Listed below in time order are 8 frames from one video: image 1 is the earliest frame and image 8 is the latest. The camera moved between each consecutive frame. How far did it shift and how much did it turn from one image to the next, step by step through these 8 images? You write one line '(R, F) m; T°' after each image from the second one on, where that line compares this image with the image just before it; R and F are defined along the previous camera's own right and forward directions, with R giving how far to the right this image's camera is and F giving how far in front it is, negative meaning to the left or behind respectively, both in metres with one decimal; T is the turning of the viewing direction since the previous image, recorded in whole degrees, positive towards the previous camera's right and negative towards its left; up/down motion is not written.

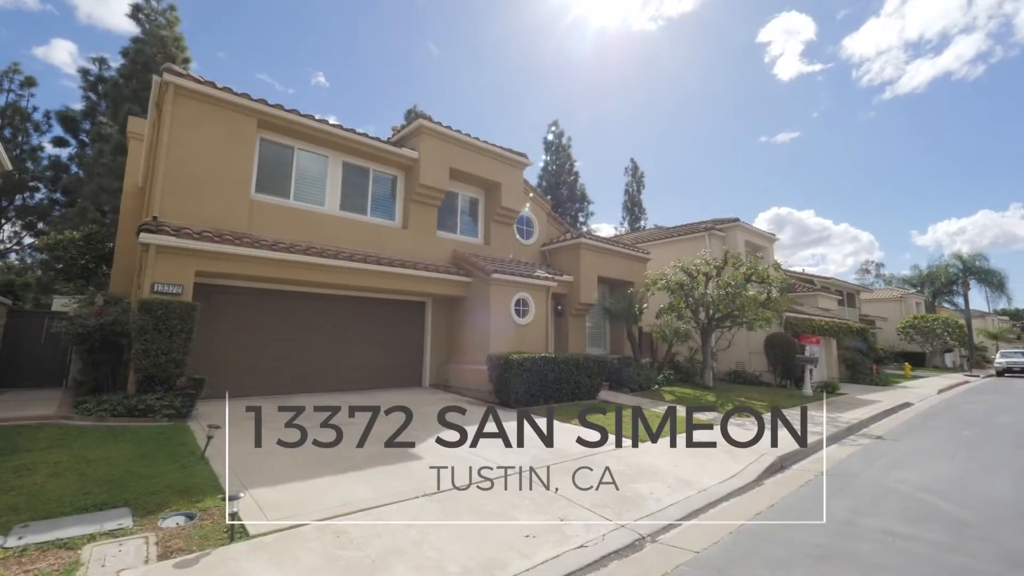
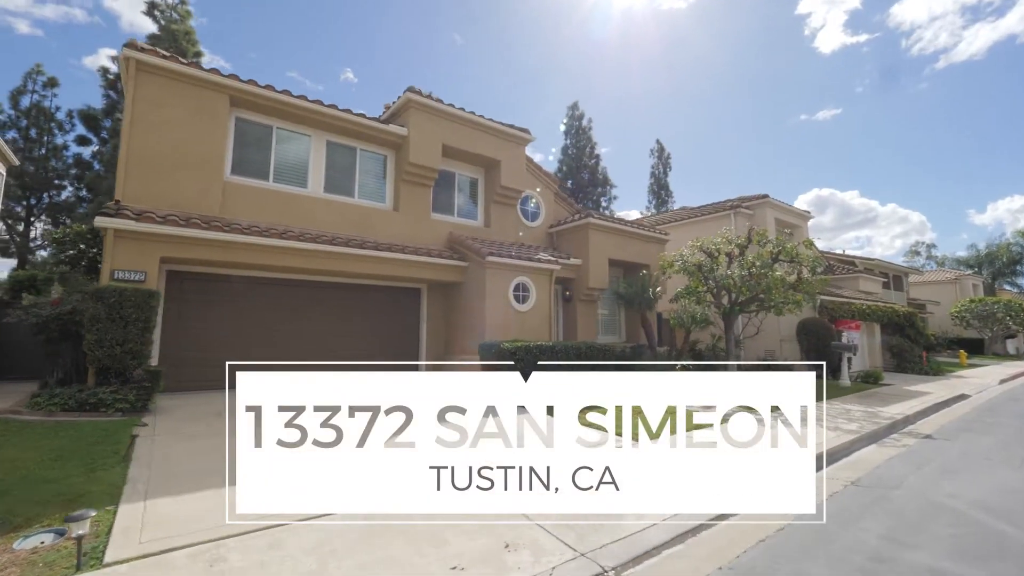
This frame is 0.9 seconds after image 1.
(+0.9, +1.1) m; -4°
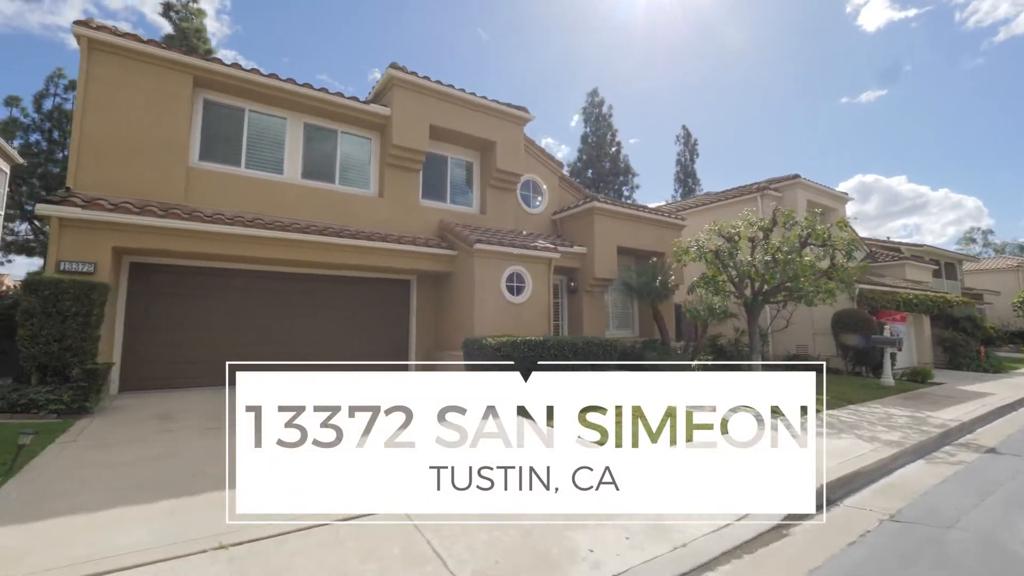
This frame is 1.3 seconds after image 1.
(+1.0, +1.2) m; -4°
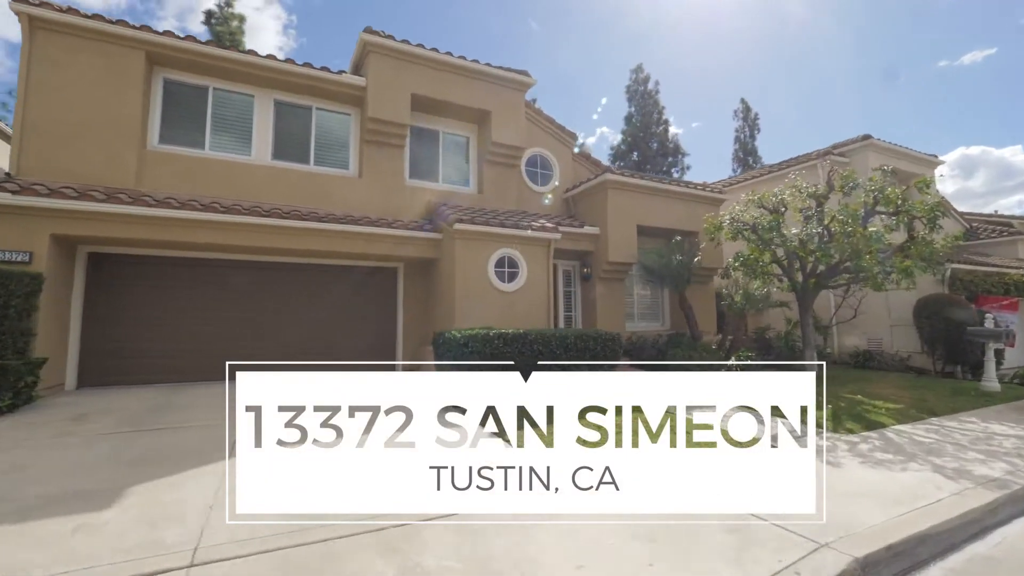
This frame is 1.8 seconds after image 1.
(+1.6, +1.8) m; -7°
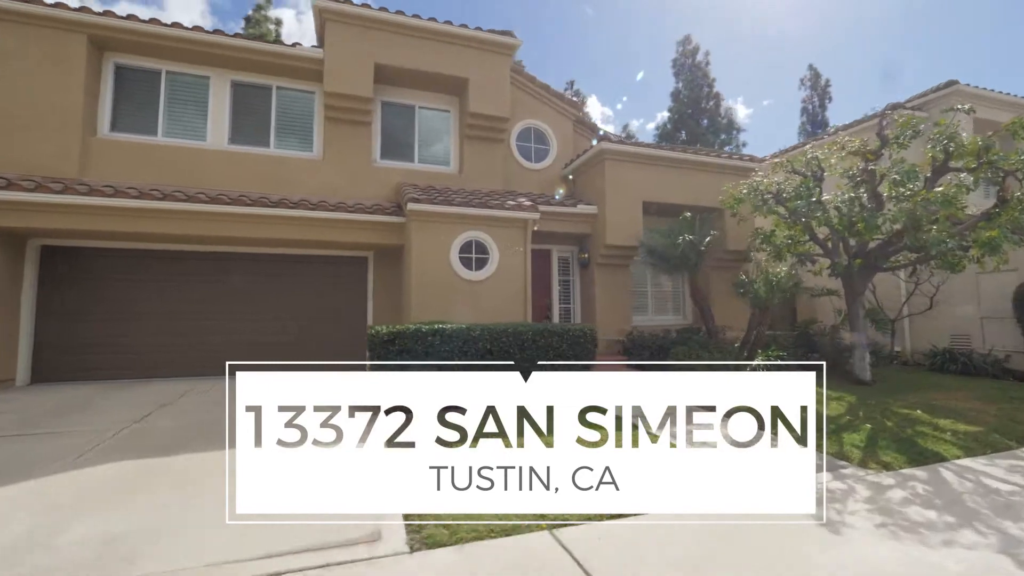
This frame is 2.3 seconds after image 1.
(+1.9, +1.6) m; -8°
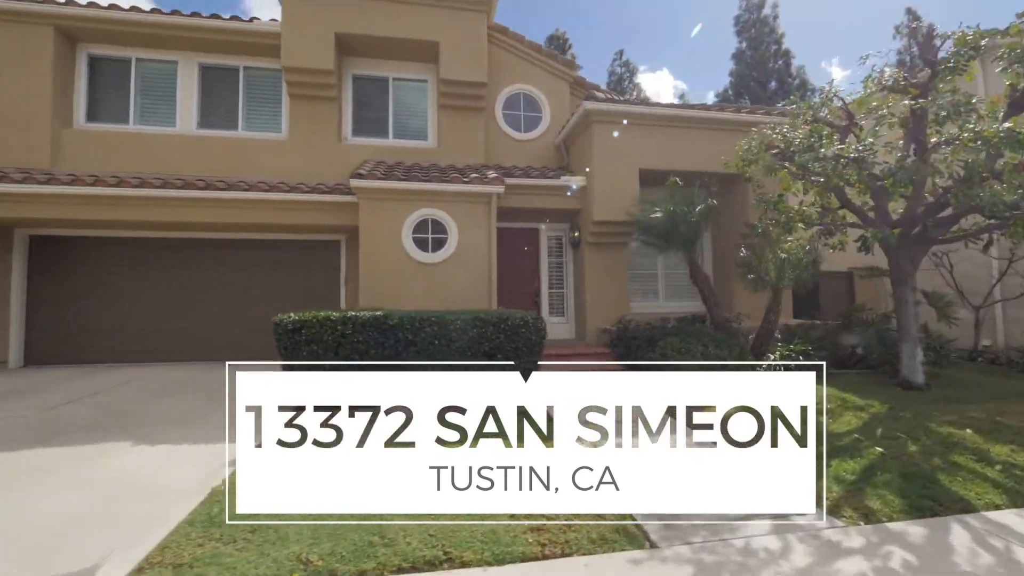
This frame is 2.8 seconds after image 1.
(+2.0, +1.2) m; -9°
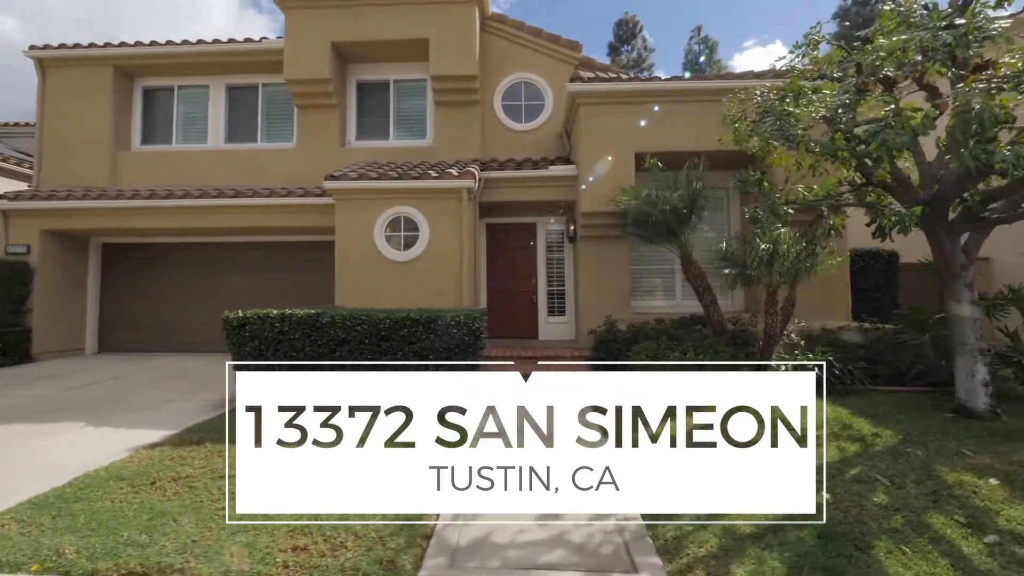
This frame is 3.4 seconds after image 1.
(+2.2, +0.7) m; -13°
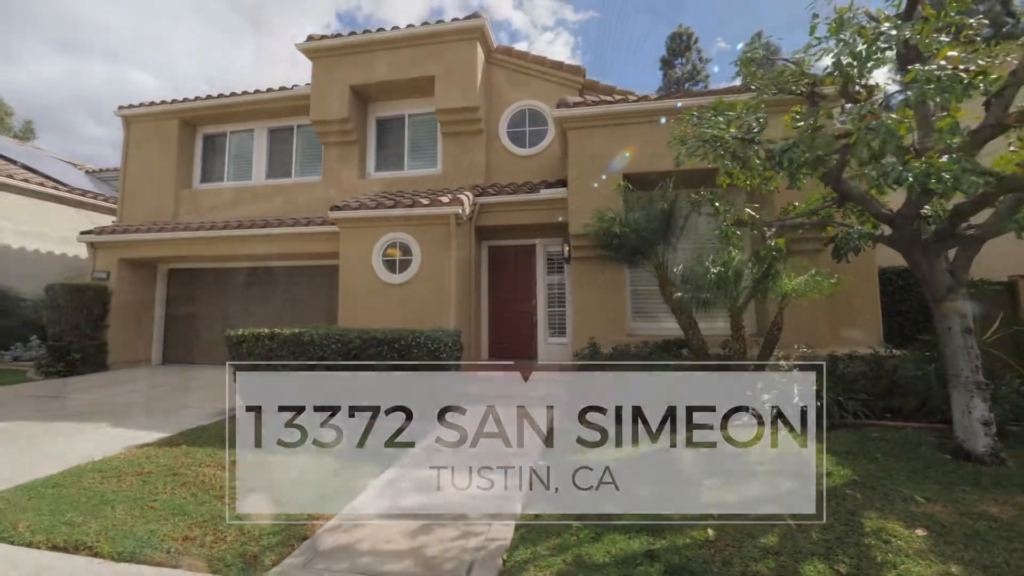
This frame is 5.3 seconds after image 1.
(+1.6, -0.1) m; -10°
